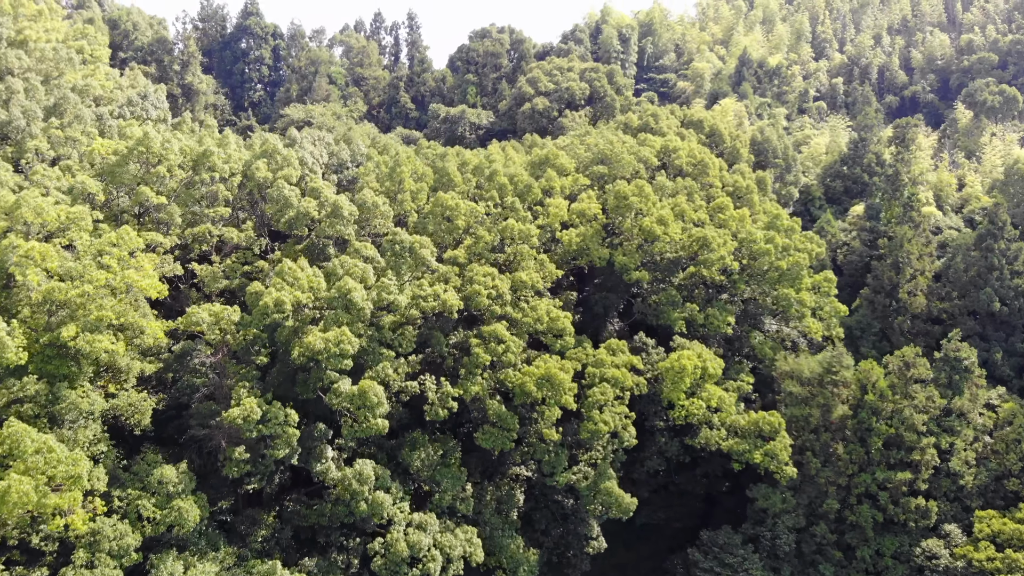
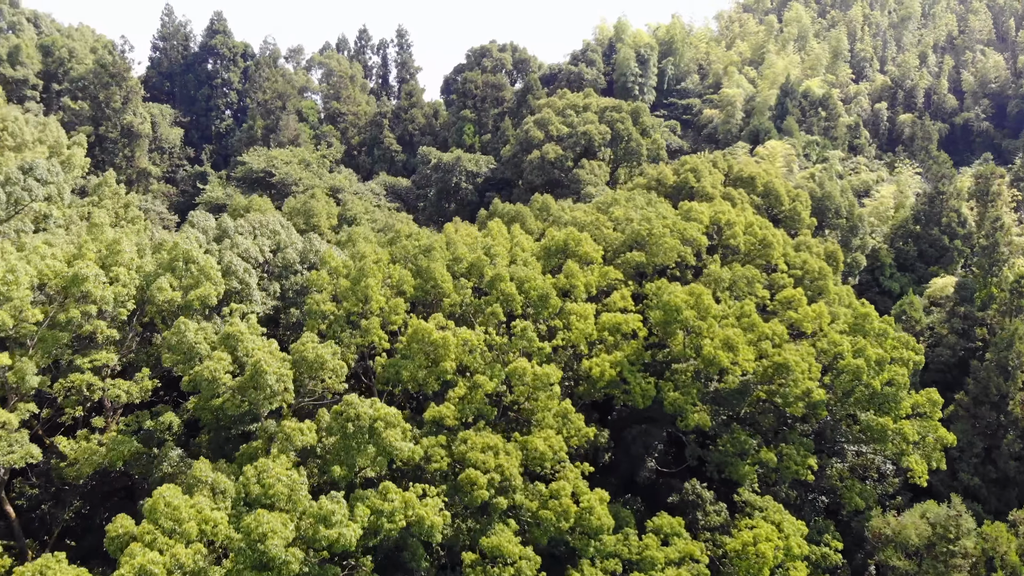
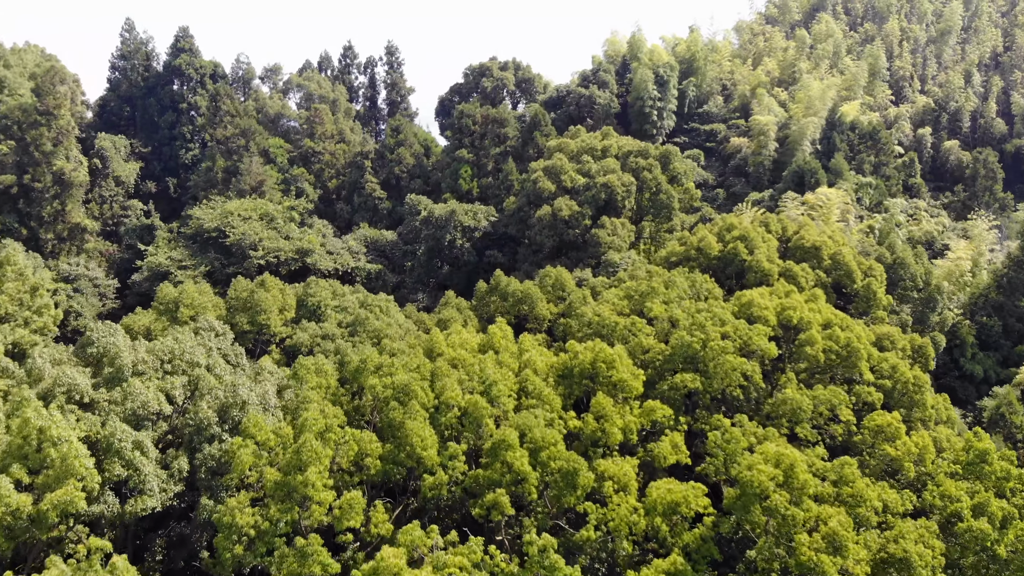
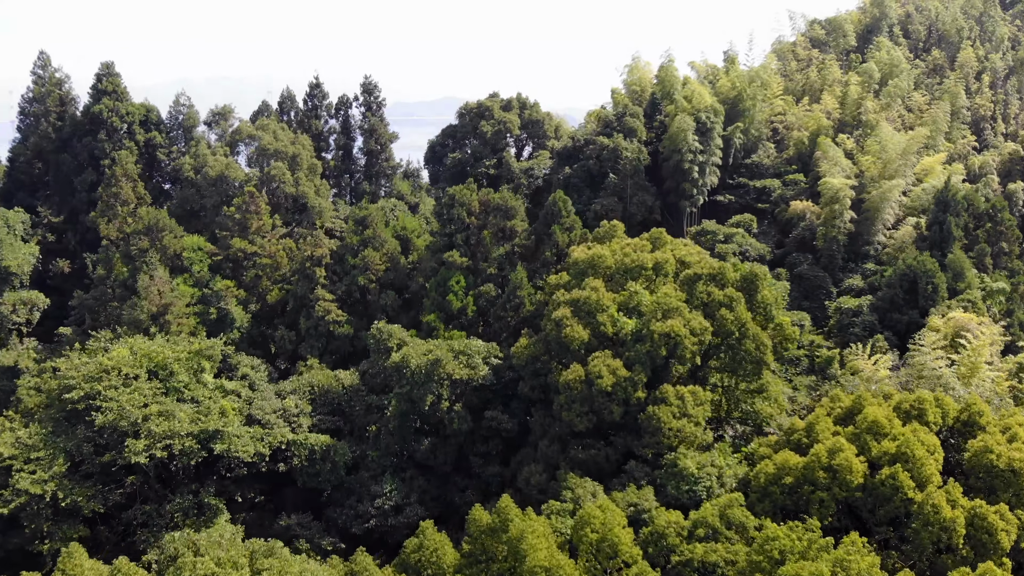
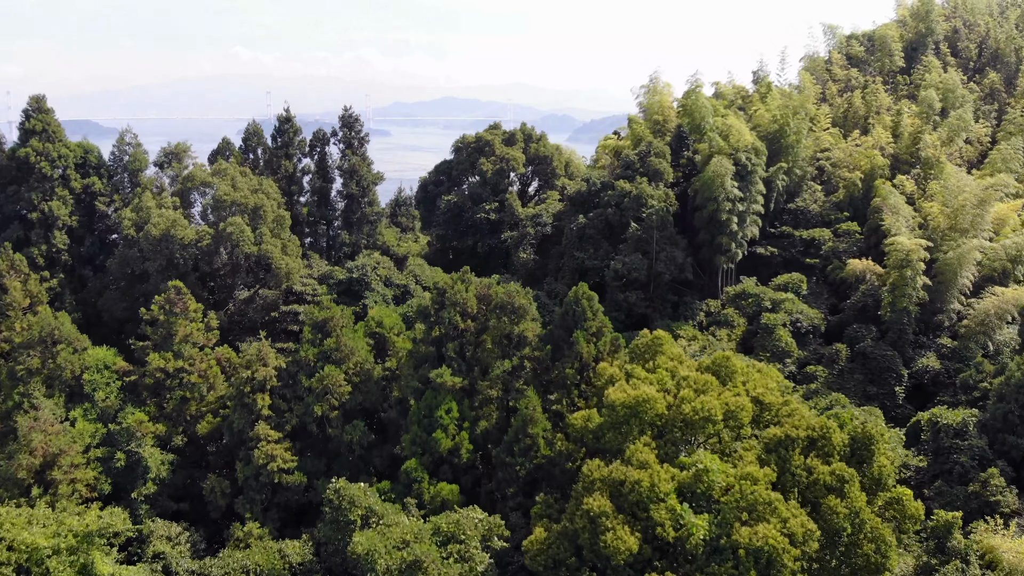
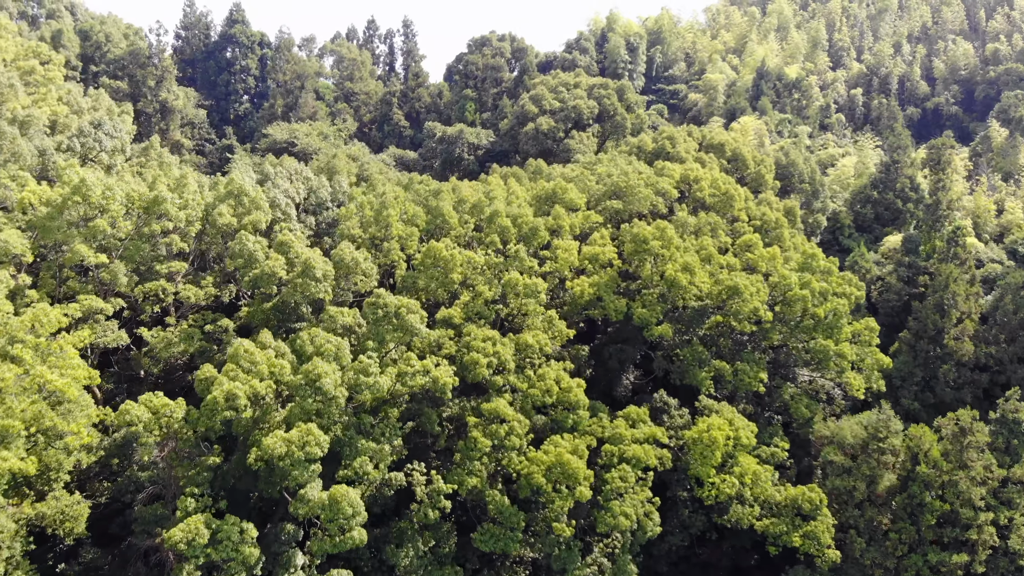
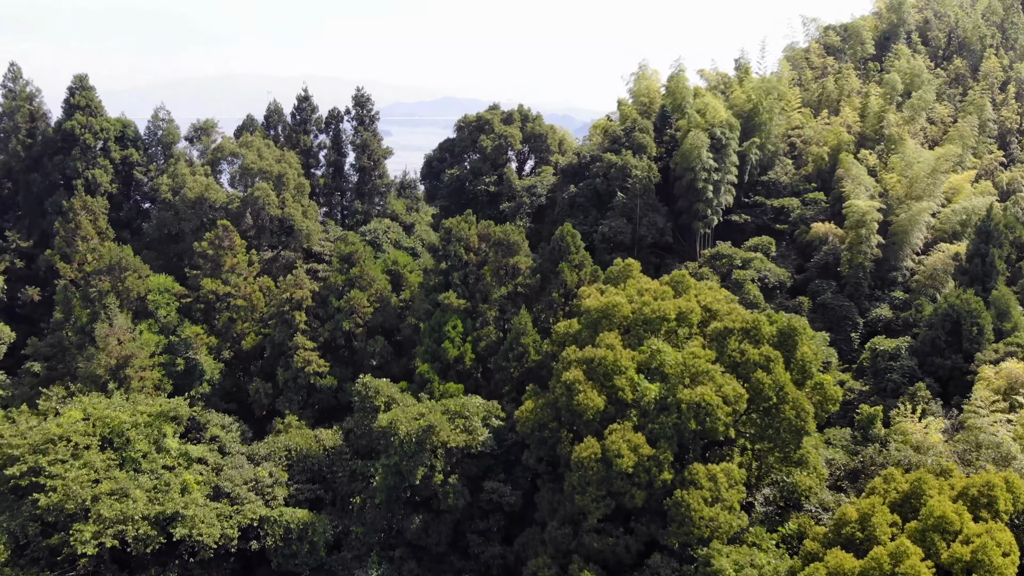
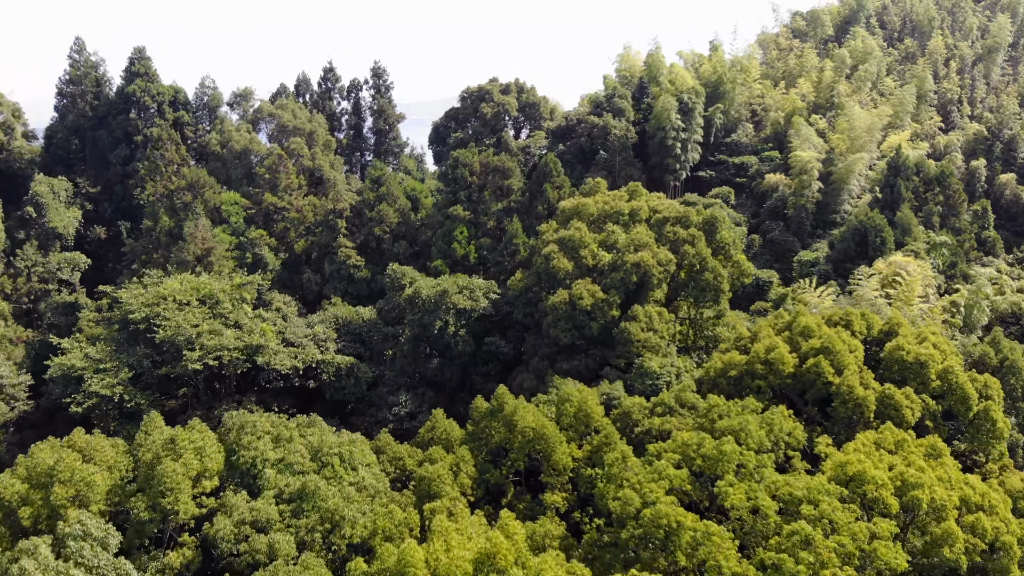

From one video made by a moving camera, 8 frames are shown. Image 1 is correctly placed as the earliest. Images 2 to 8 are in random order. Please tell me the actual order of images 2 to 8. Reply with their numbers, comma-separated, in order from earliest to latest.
6, 2, 3, 8, 4, 7, 5
